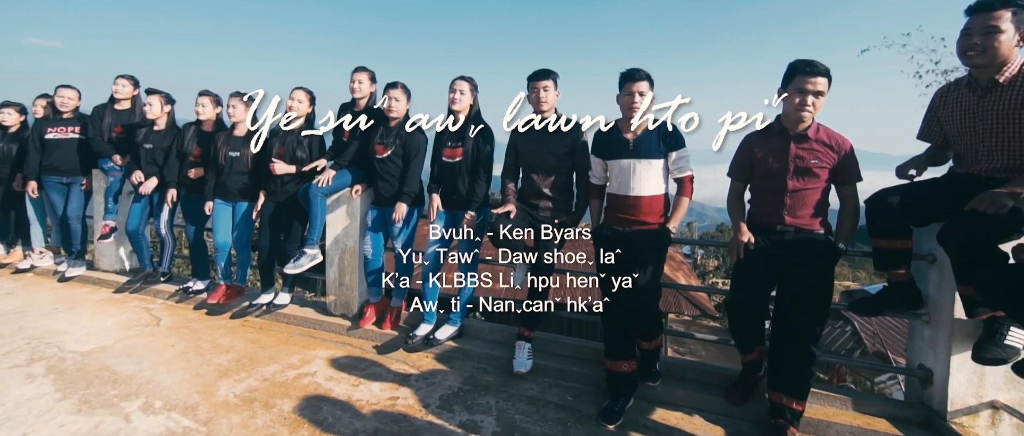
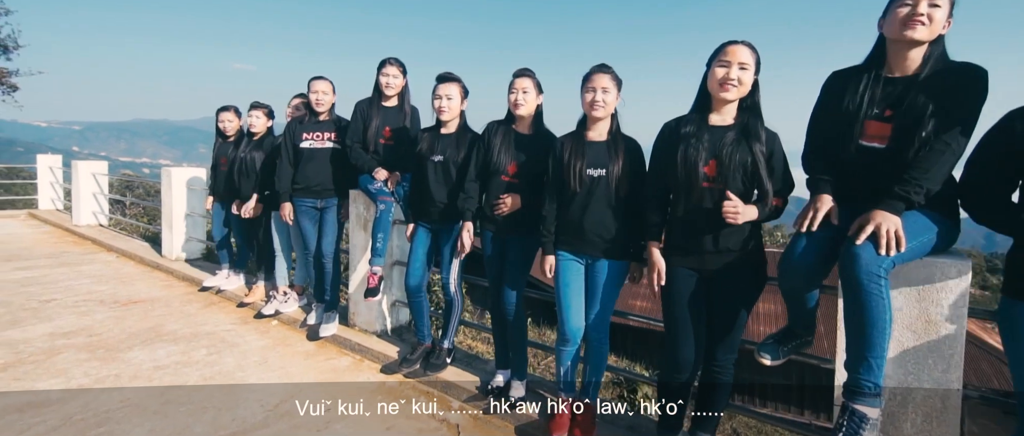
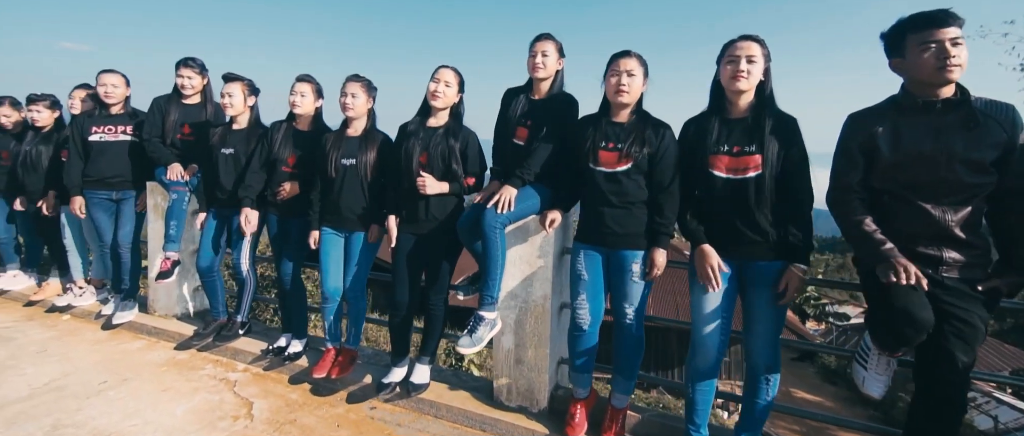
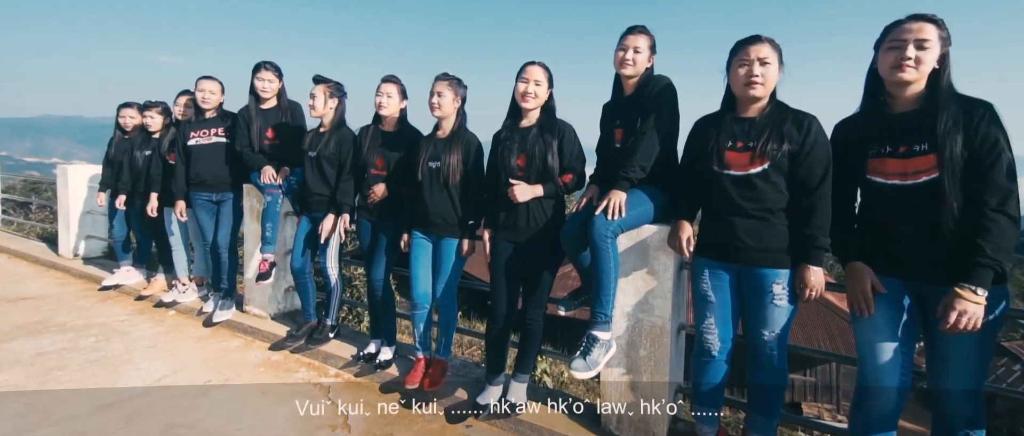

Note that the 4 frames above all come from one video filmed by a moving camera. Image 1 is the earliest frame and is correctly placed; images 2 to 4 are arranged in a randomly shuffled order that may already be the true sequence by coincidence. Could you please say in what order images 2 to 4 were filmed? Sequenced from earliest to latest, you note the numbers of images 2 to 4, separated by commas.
3, 4, 2
